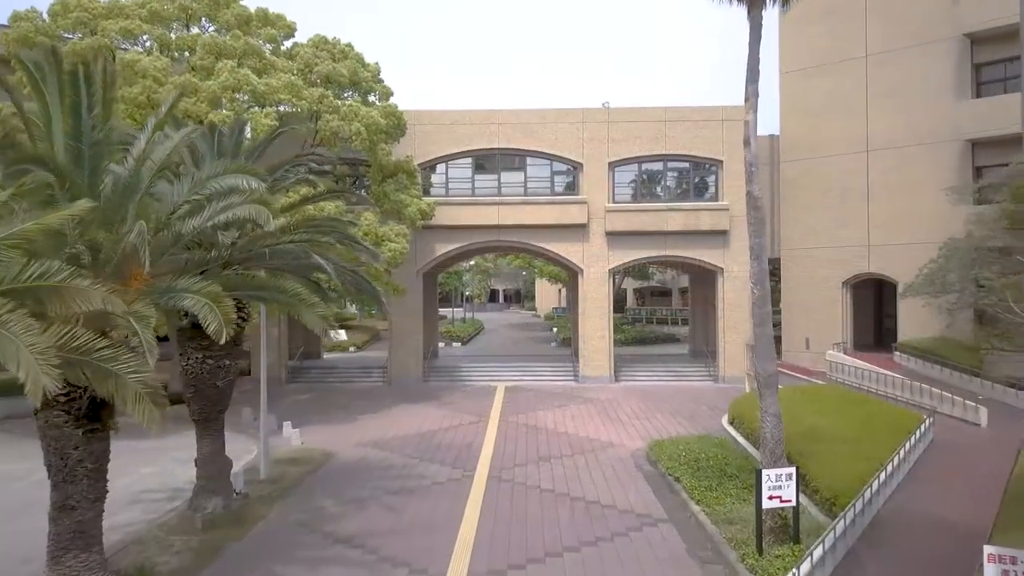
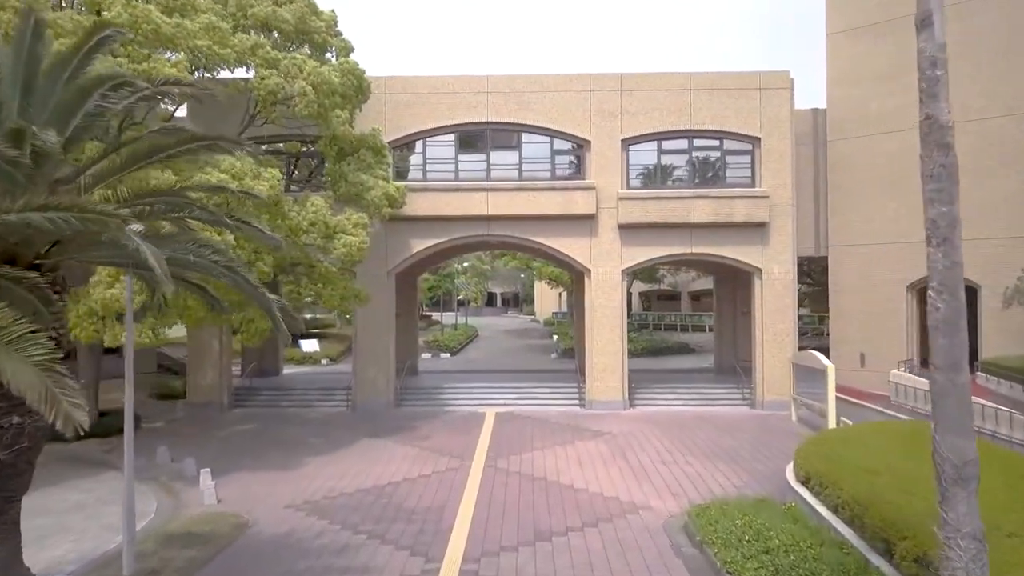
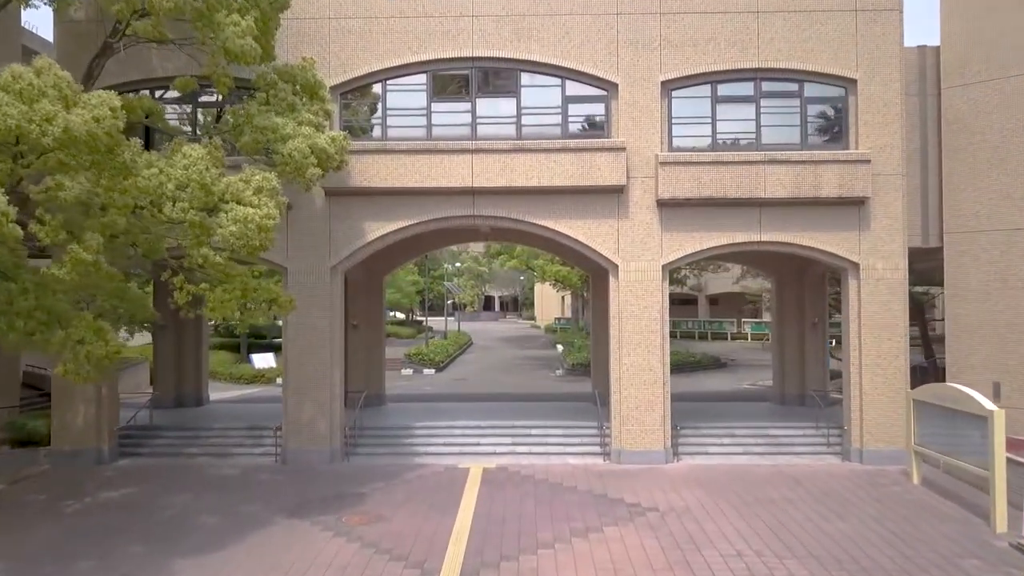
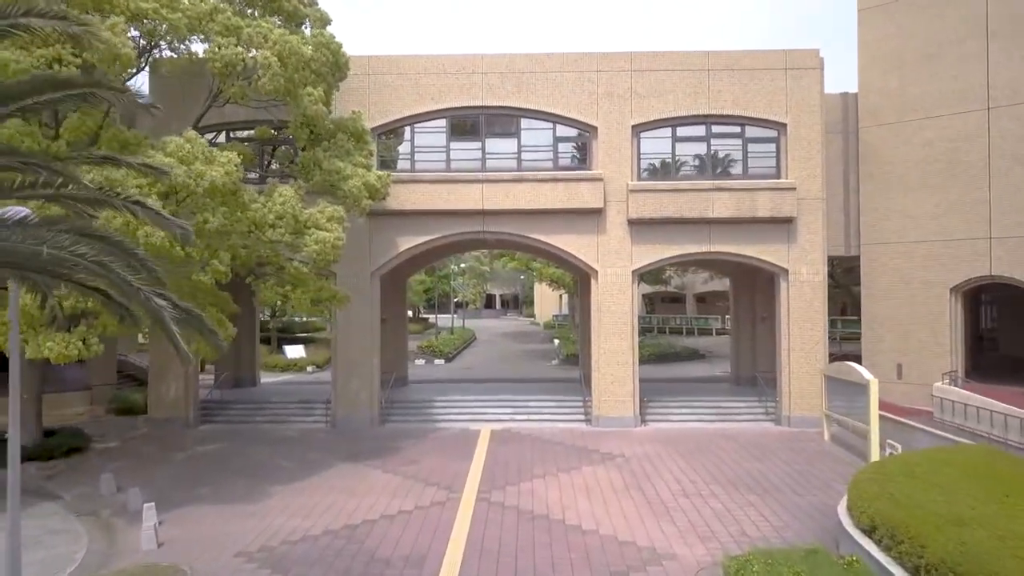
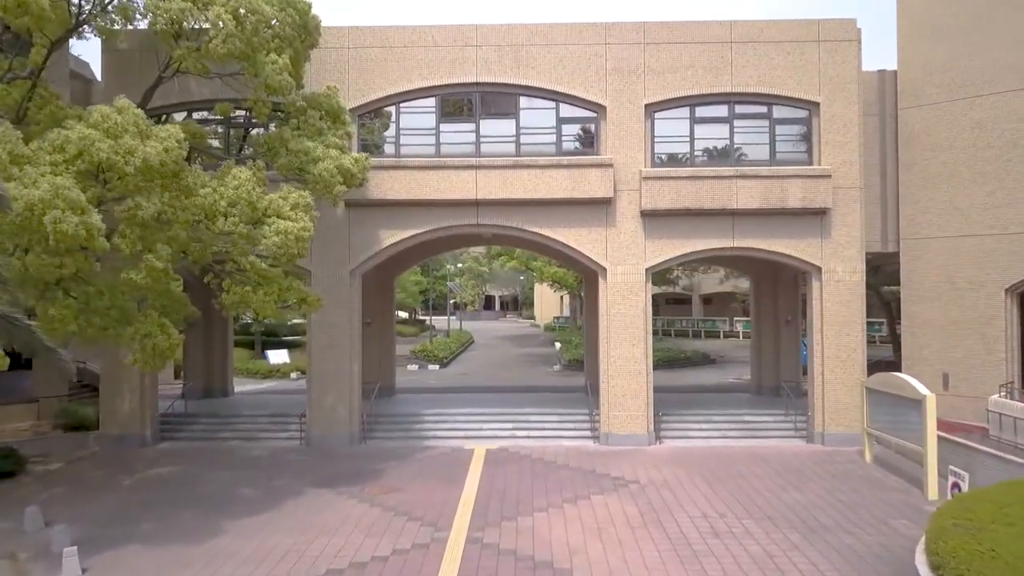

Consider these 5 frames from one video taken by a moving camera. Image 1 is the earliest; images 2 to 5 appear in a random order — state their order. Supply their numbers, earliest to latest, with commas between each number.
2, 4, 5, 3
